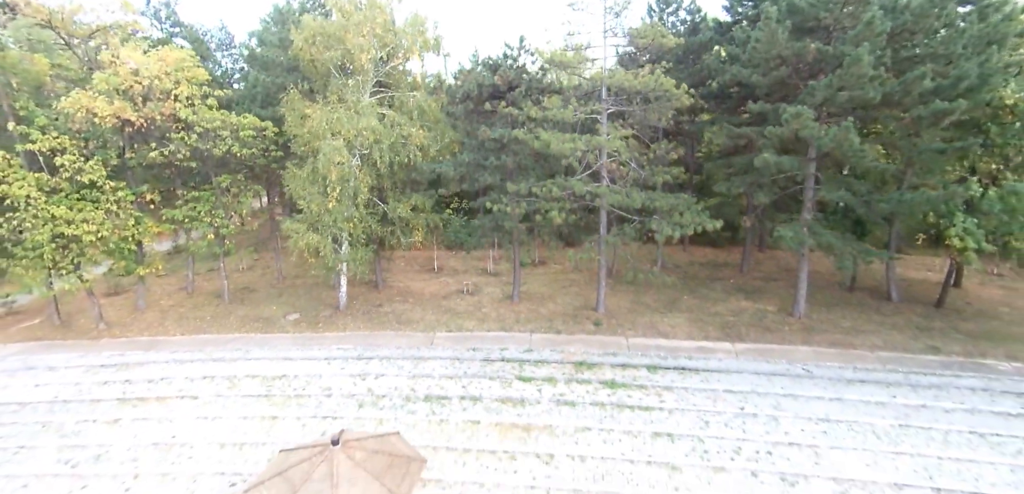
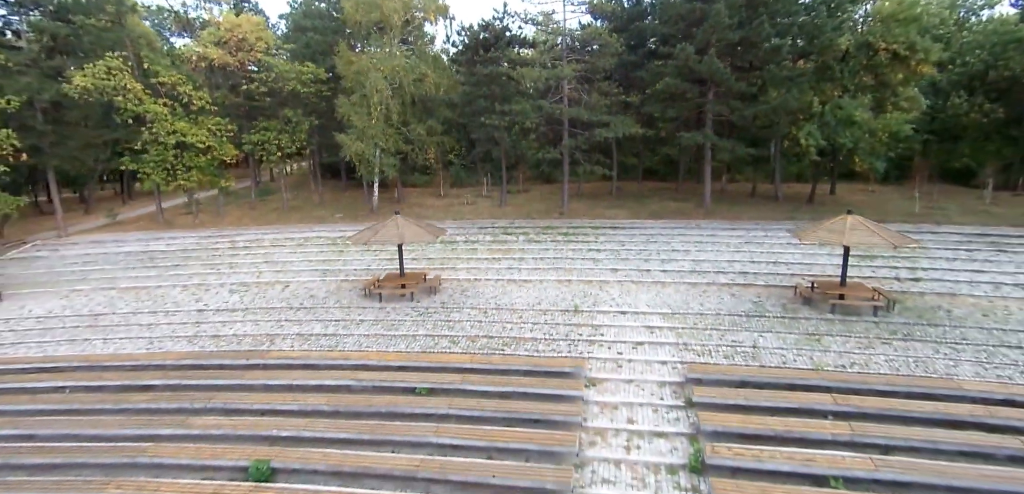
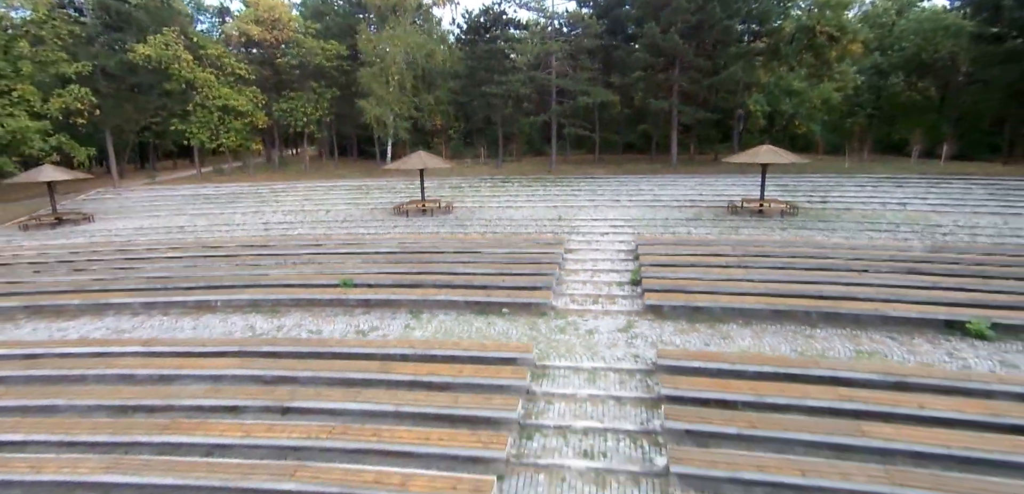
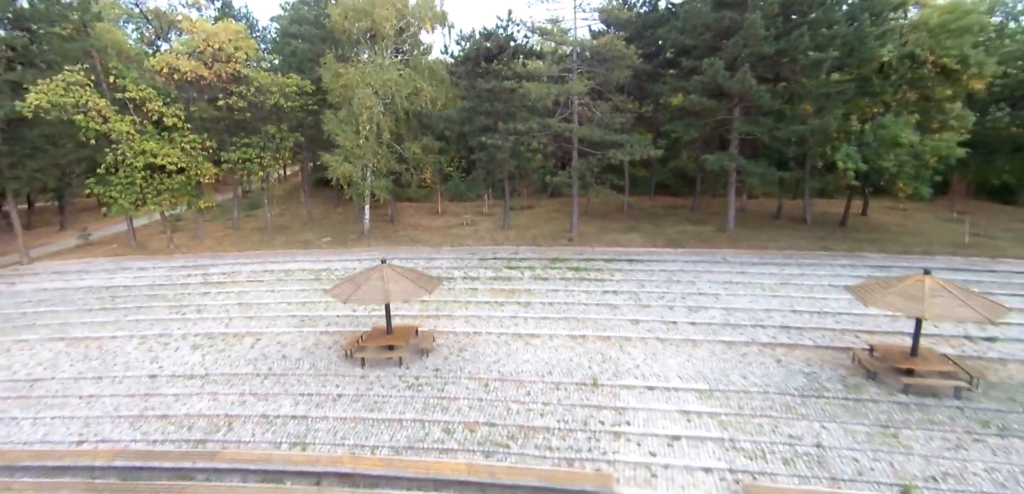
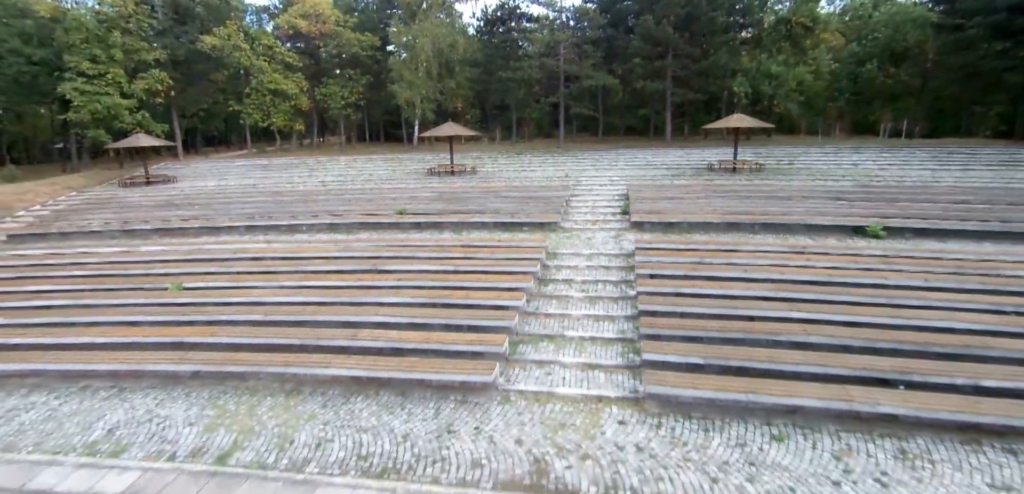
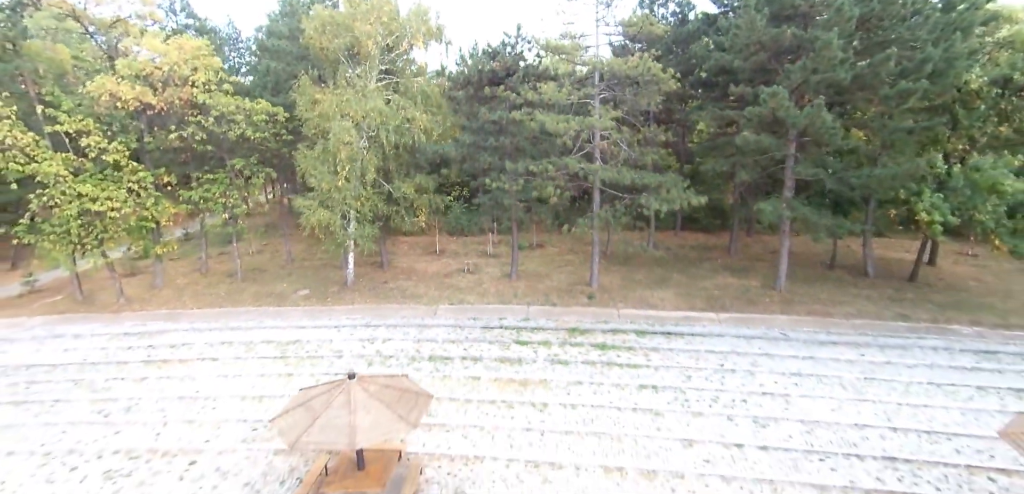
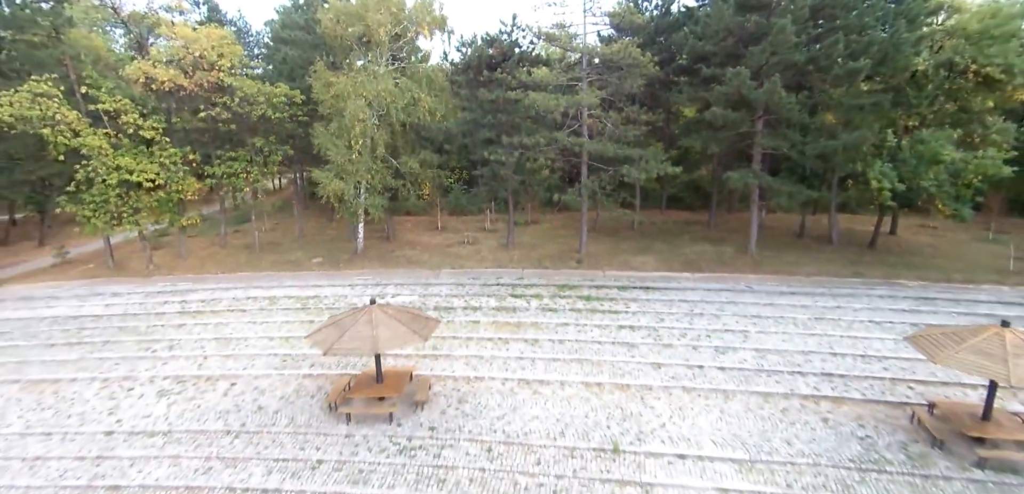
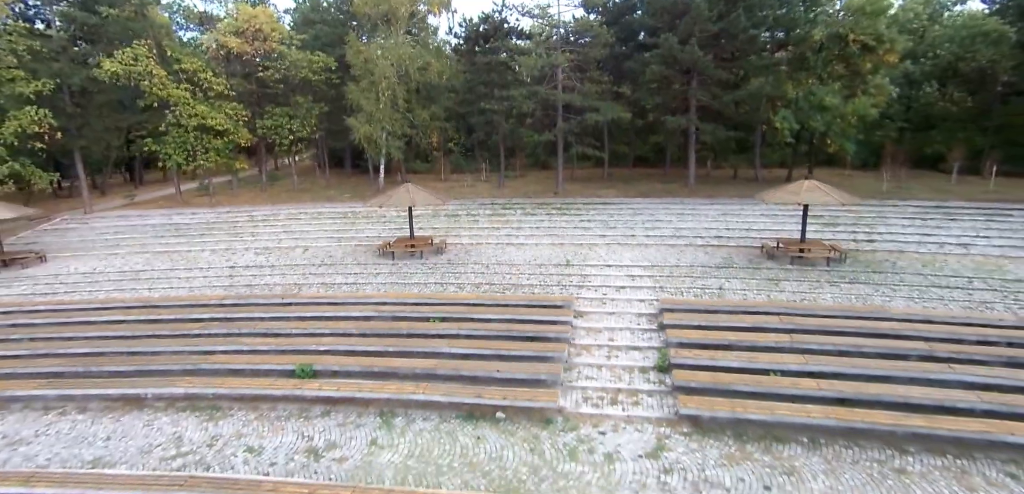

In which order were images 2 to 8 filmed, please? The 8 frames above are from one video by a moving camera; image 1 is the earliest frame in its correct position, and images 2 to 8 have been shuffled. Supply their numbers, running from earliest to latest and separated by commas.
6, 7, 4, 2, 8, 3, 5
